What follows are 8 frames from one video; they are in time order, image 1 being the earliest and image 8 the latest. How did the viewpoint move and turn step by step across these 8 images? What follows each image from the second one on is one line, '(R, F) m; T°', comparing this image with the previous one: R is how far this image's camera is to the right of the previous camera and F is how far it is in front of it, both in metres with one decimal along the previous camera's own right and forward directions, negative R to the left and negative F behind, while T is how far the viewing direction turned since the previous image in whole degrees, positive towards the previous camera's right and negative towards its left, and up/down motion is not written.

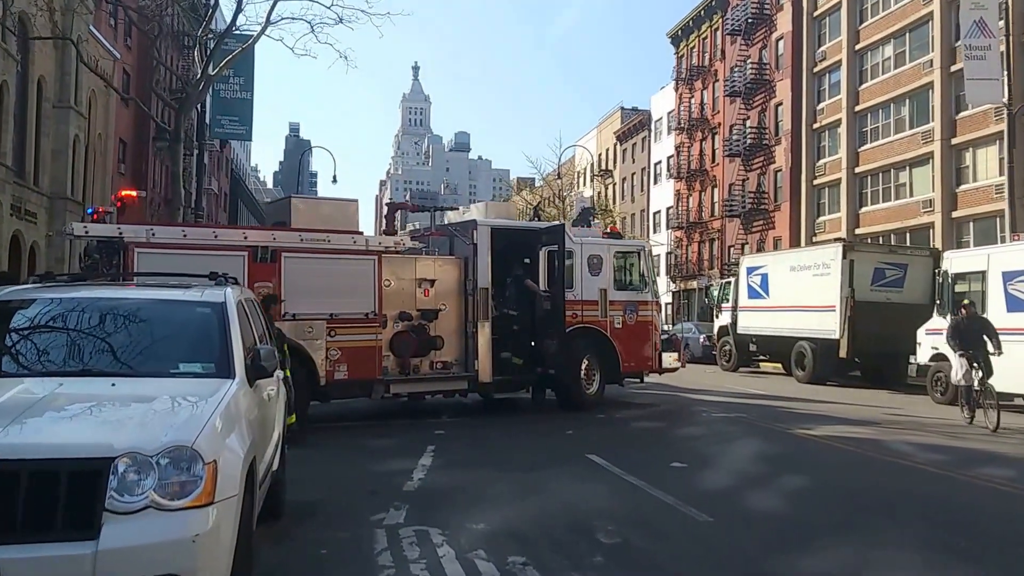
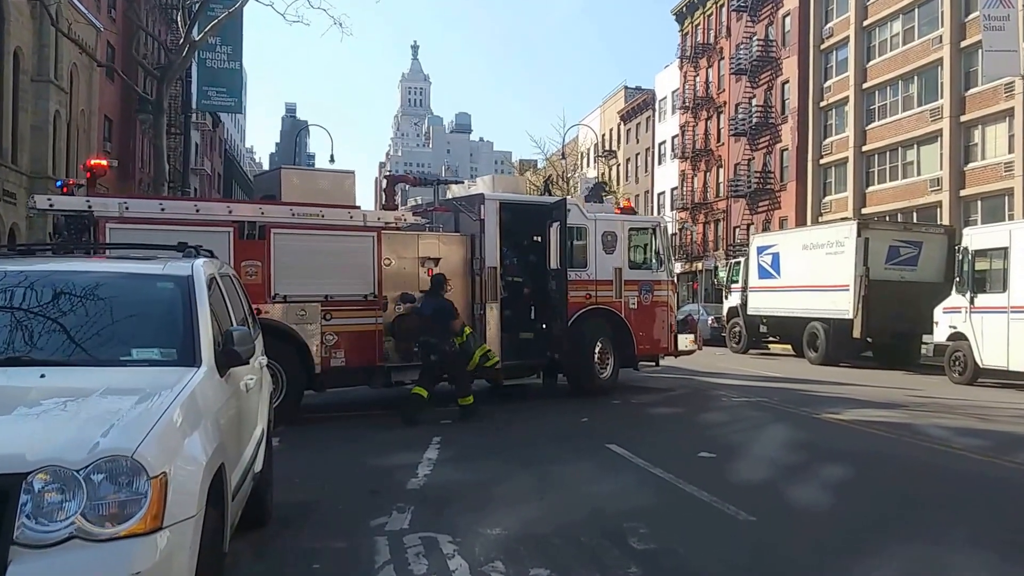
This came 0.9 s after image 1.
(-0.1, +0.8) m; 0°
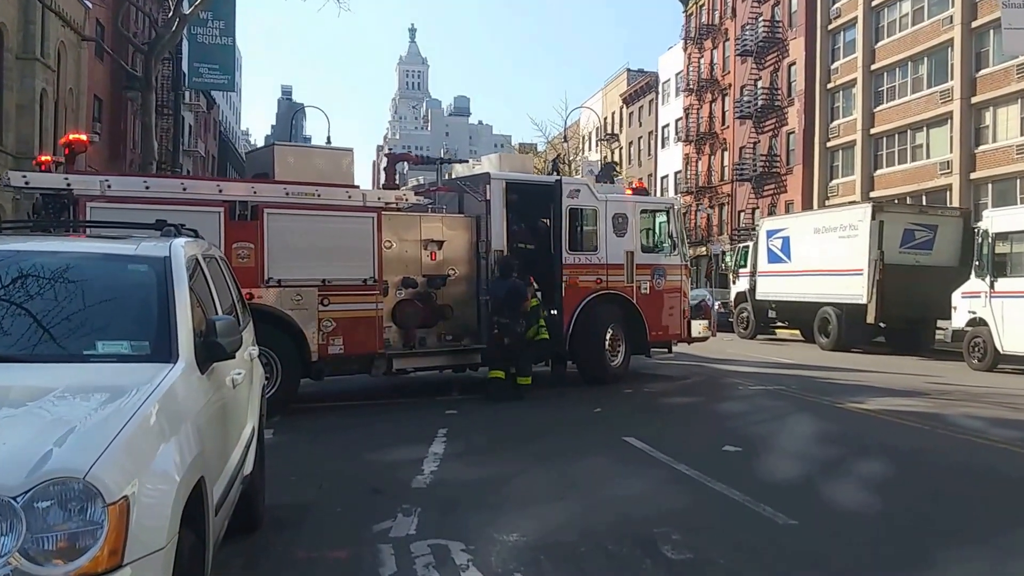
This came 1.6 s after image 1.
(-0.1, +0.6) m; 0°
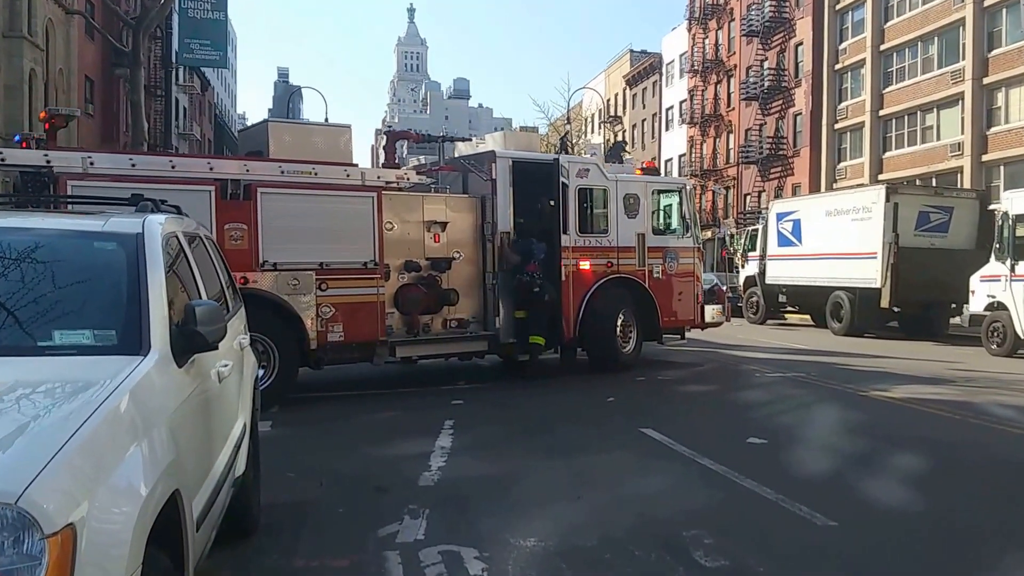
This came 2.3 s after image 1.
(-0.1, +0.5) m; 0°
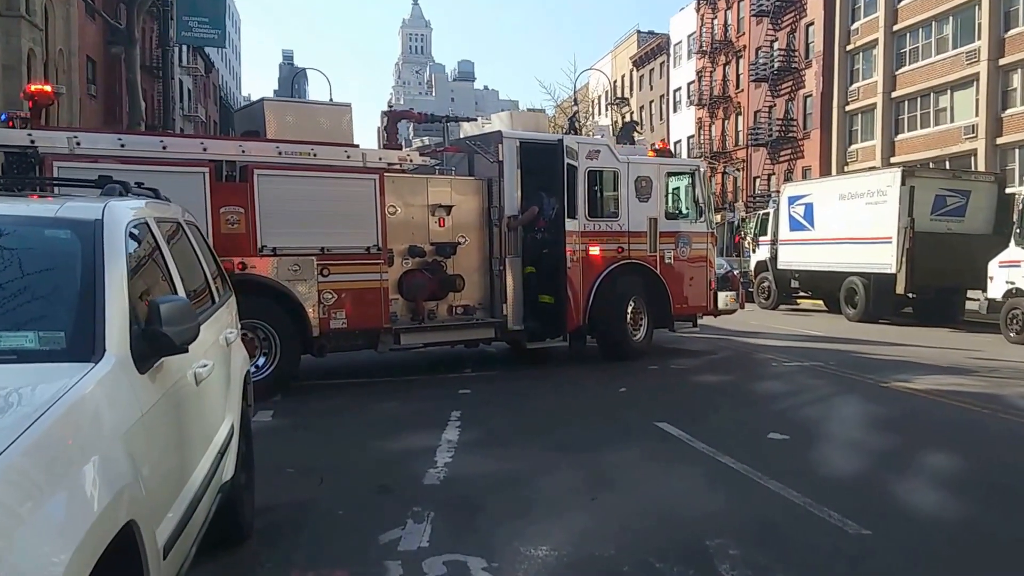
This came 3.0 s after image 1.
(0.0, +0.4) m; 0°
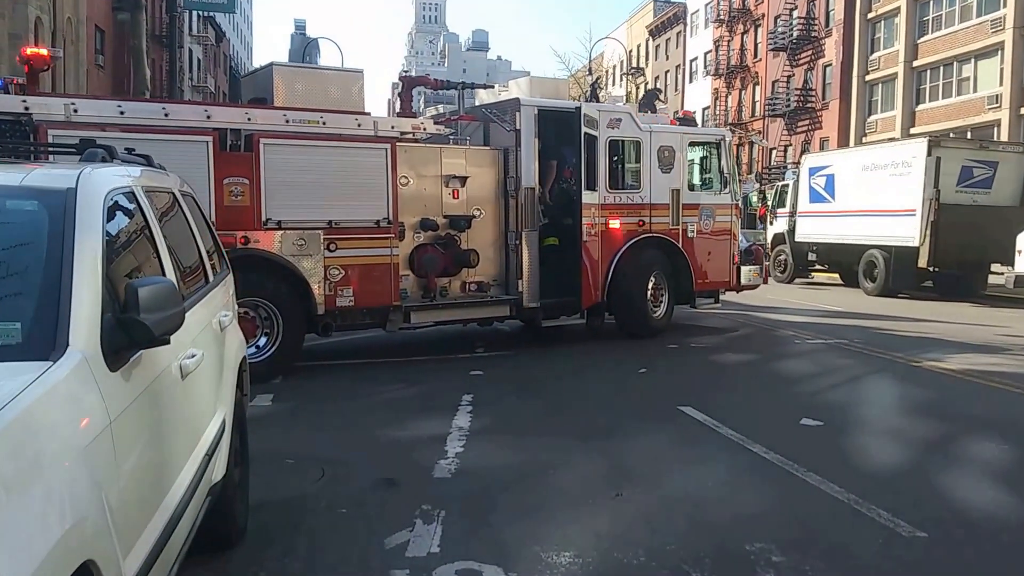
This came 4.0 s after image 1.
(-0.1, +0.4) m; -1°
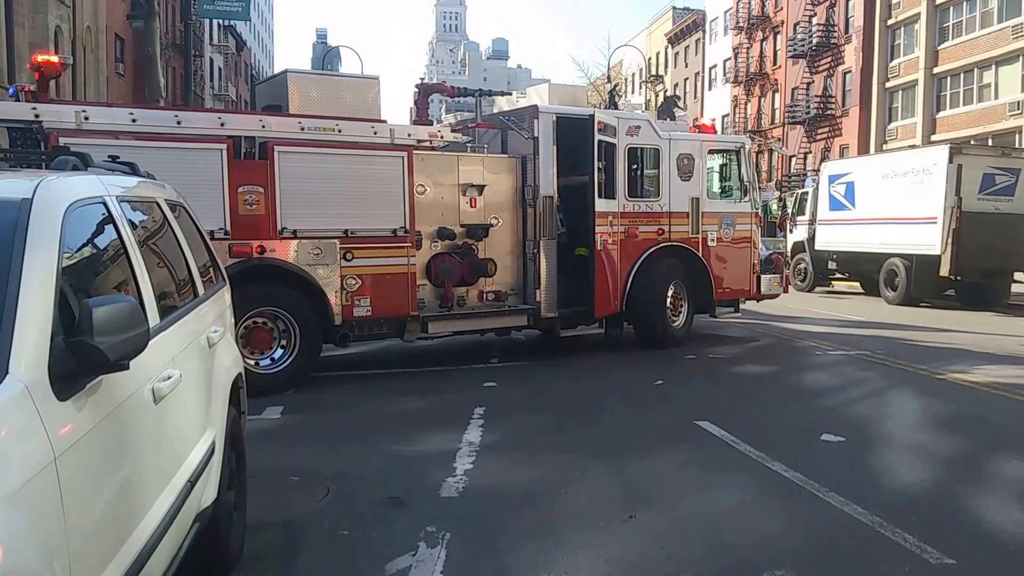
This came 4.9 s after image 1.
(0.0, +0.1) m; -1°
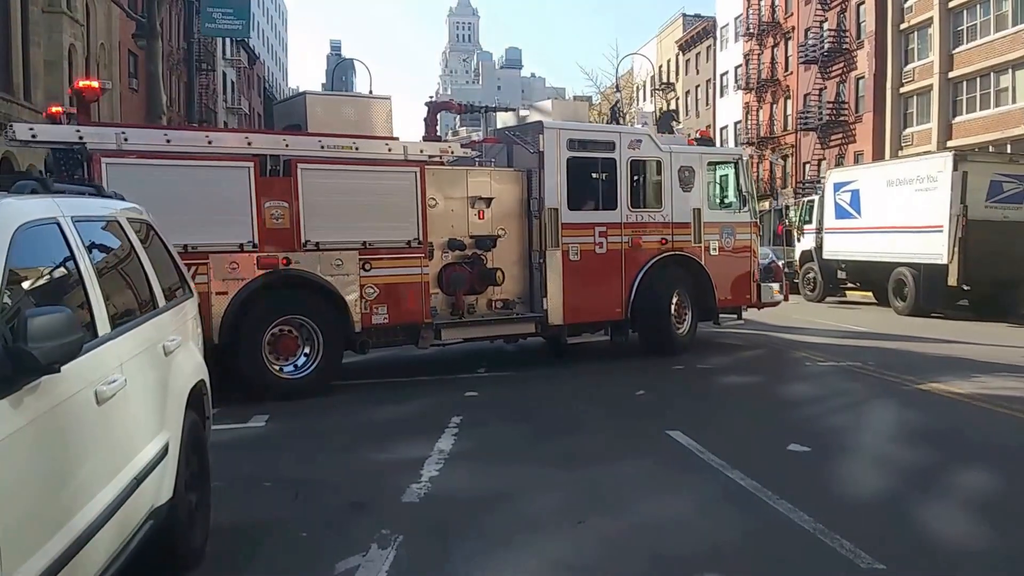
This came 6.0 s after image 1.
(+0.4, -0.2) m; -1°
